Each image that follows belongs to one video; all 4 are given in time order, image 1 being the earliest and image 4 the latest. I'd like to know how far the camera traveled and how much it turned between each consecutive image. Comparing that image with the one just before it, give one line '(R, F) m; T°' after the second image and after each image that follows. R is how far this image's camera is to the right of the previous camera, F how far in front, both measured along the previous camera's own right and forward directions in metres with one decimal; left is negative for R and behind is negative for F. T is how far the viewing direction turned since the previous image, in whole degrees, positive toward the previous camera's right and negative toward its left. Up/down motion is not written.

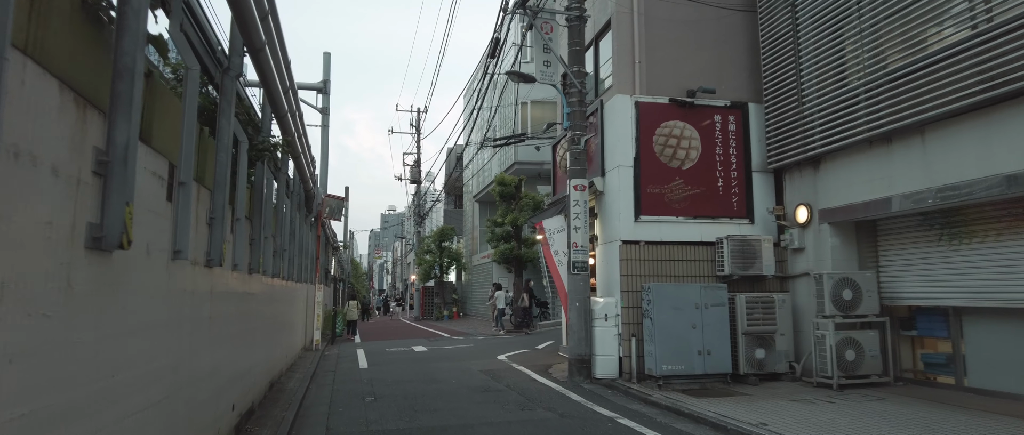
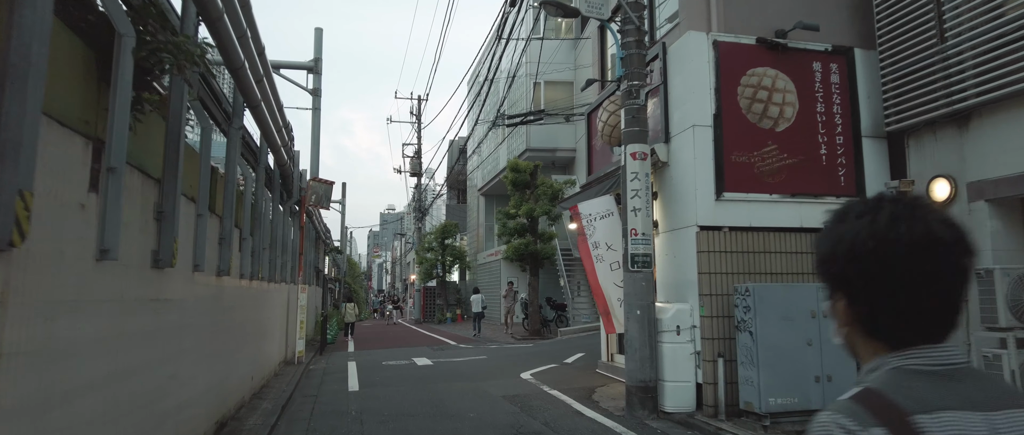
(-0.4, +2.5) m; 0°
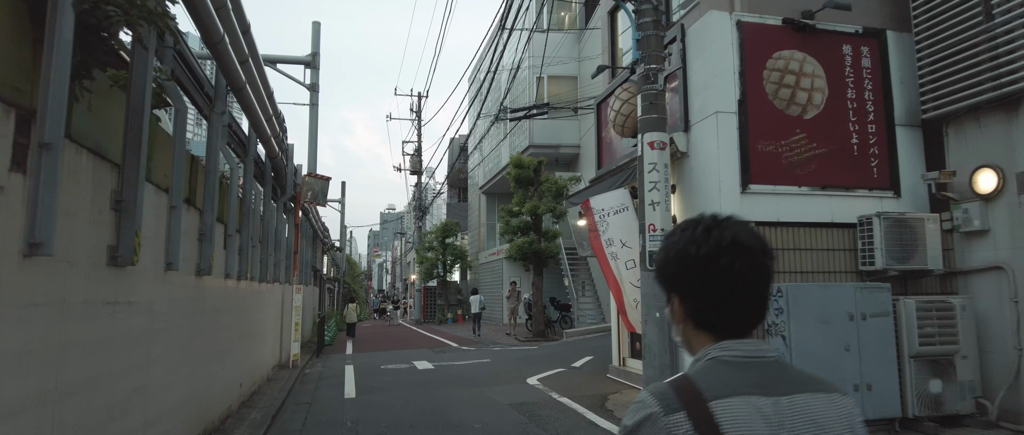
(-0.1, +0.6) m; 0°
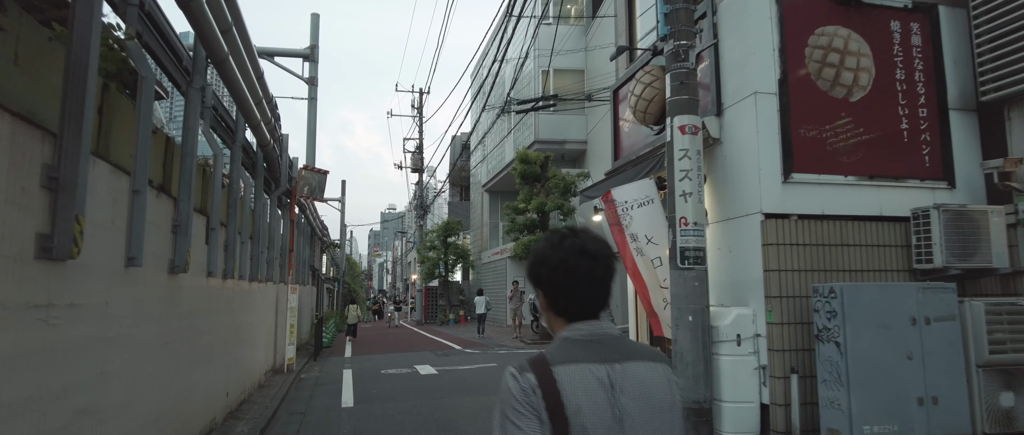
(-0.1, +0.7) m; 0°
